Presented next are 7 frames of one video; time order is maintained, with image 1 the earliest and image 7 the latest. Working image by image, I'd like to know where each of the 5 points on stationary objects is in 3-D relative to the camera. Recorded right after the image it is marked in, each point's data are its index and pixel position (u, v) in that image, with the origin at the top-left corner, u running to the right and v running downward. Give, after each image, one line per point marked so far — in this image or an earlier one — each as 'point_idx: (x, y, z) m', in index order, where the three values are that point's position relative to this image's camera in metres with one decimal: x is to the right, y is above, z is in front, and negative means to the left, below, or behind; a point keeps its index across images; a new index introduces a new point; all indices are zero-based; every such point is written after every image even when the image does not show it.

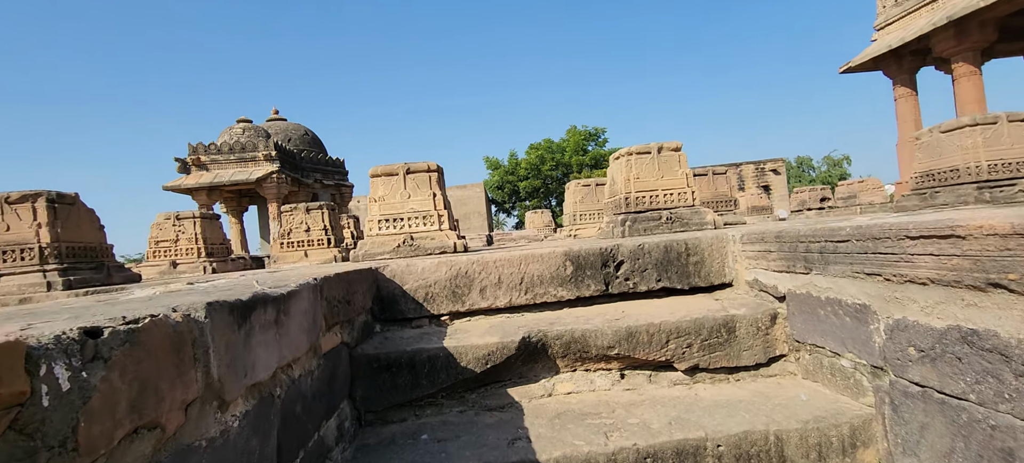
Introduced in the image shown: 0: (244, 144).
0: (-8.8, +2.9, +18.7) m
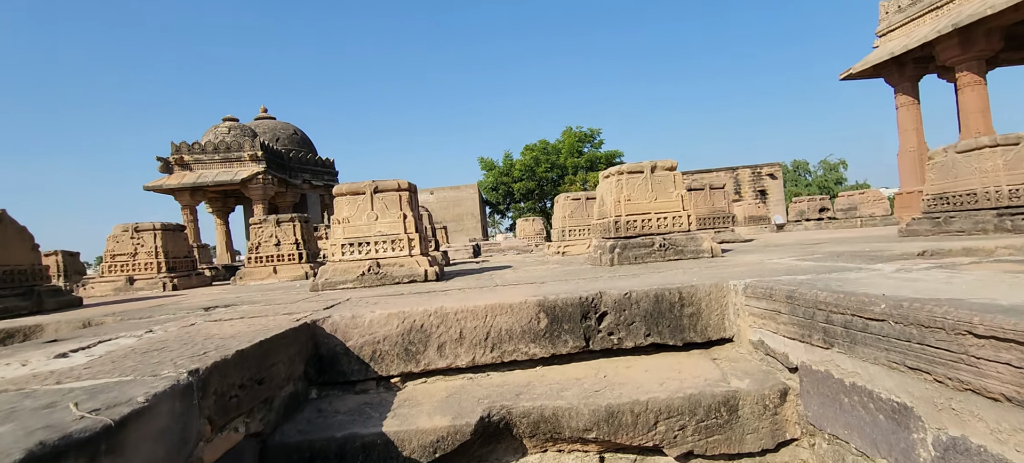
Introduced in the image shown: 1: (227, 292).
0: (-9.0, +2.8, +18.2) m
1: (-2.4, -0.5, +4.9) m
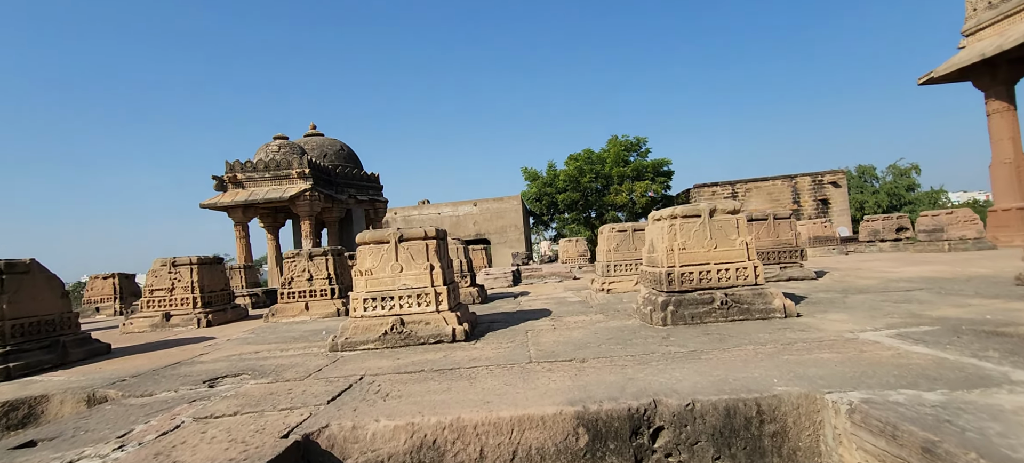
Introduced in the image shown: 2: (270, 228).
0: (-7.6, +2.3, +18.5) m
1: (-2.1, -0.9, +4.6) m
2: (-8.5, +0.1, +20.2) m
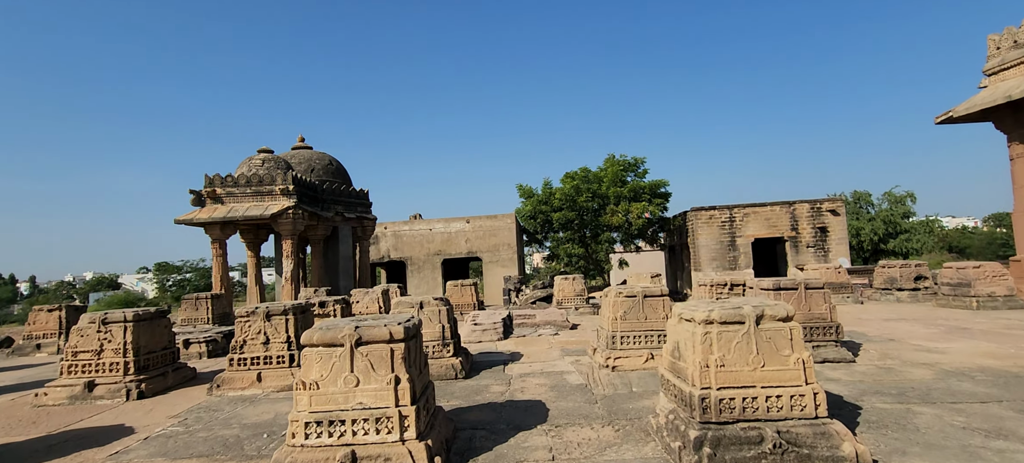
0: (-7.7, +1.7, +17.6) m
1: (-2.2, -1.4, +3.7) m
2: (-8.8, -0.5, +19.2) m
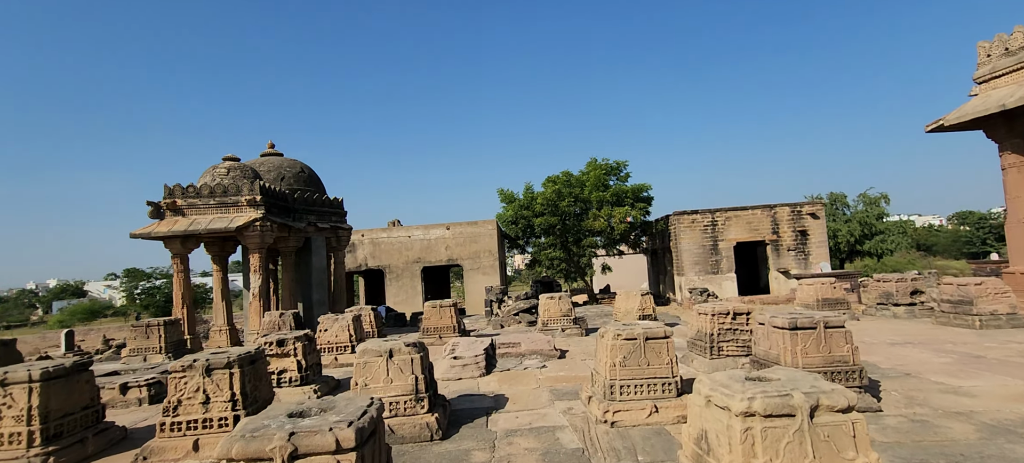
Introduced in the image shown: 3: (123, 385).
0: (-8.3, +1.3, +16.6) m
1: (-2.2, -1.7, +2.9) m
2: (-9.4, -0.9, +18.2) m
3: (-6.5, -2.8, +9.5) m
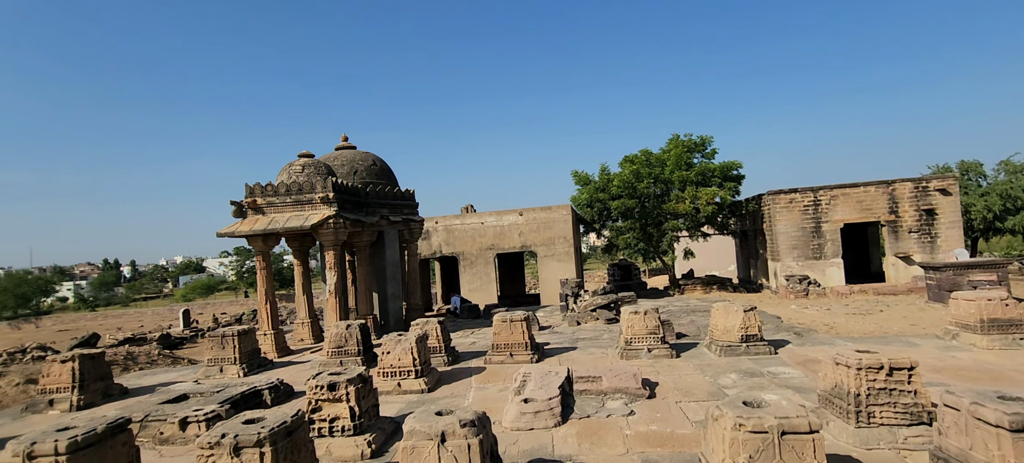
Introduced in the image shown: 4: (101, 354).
0: (-6.2, +1.4, +16.3) m
1: (-1.9, -2.1, +2.1) m
2: (-7.0, -0.8, +18.1) m
3: (-5.2, -3.0, +9.2) m
4: (-8.1, -2.3, +11.6) m
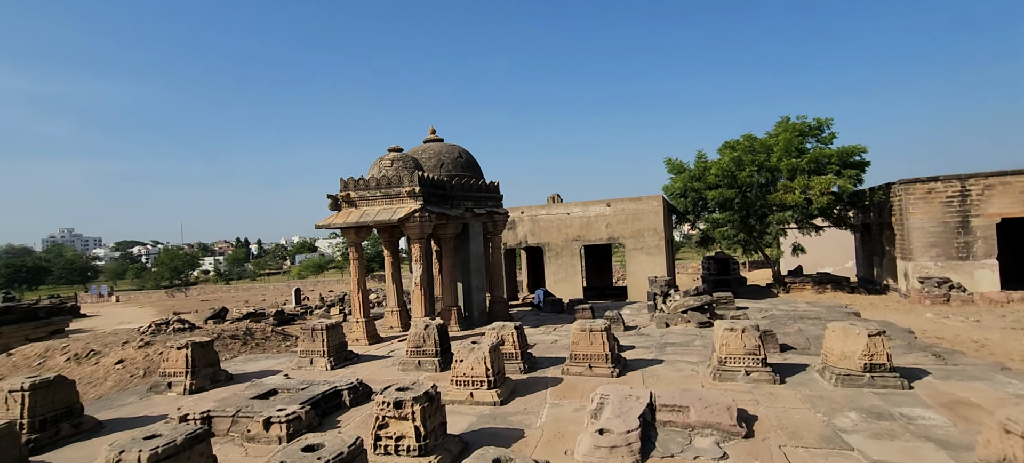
0: (-3.8, +1.5, +16.4) m
1: (-1.9, -2.4, +1.8) m
2: (-4.3, -0.6, +18.4) m
3: (-4.0, -3.1, +9.4) m
4: (-6.5, -2.4, +12.1) m
